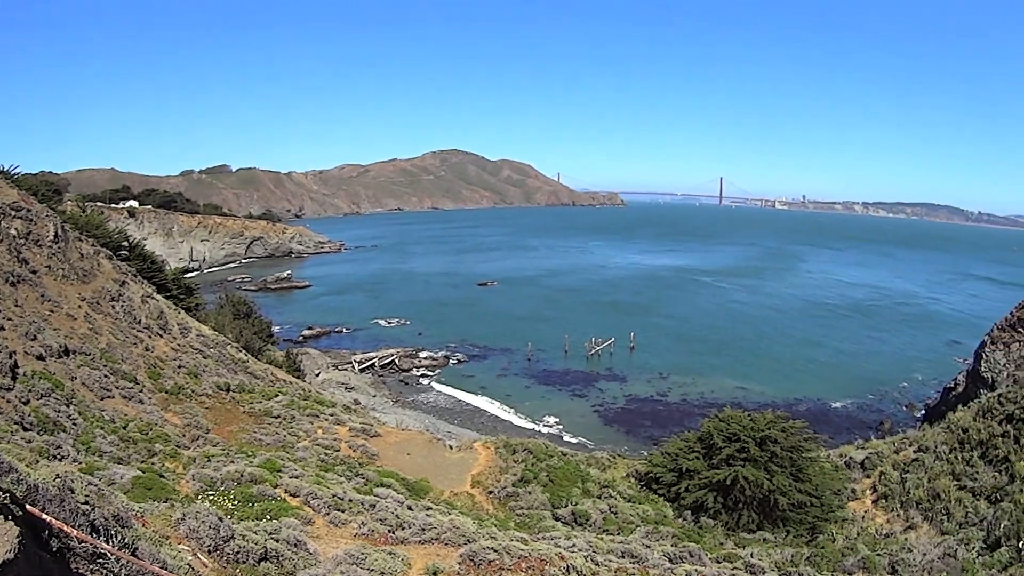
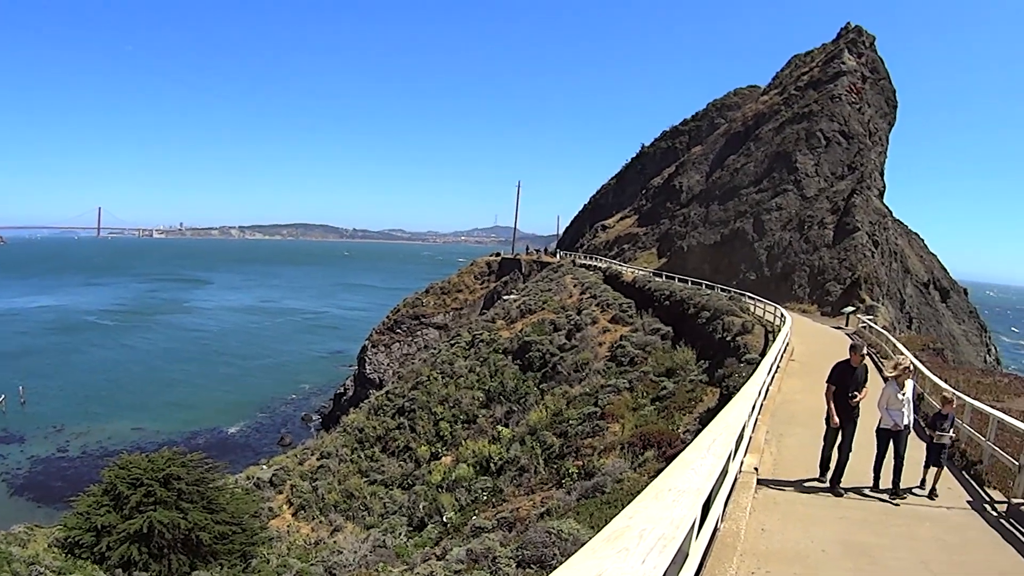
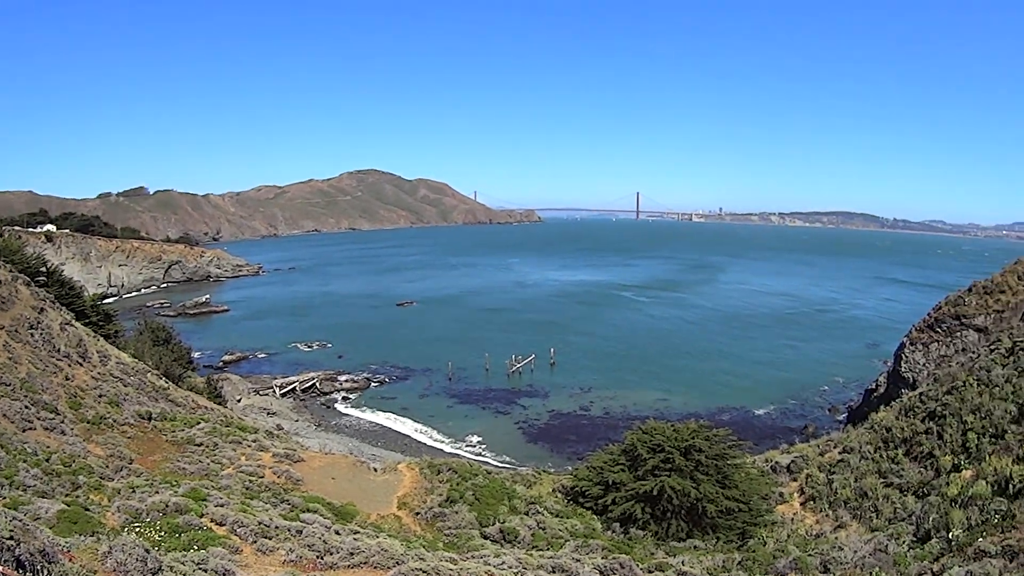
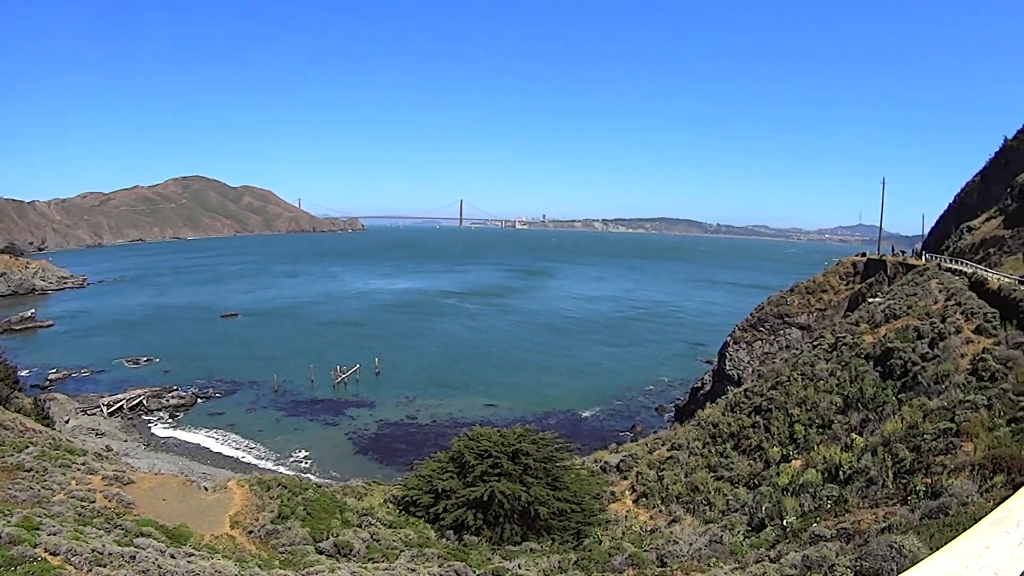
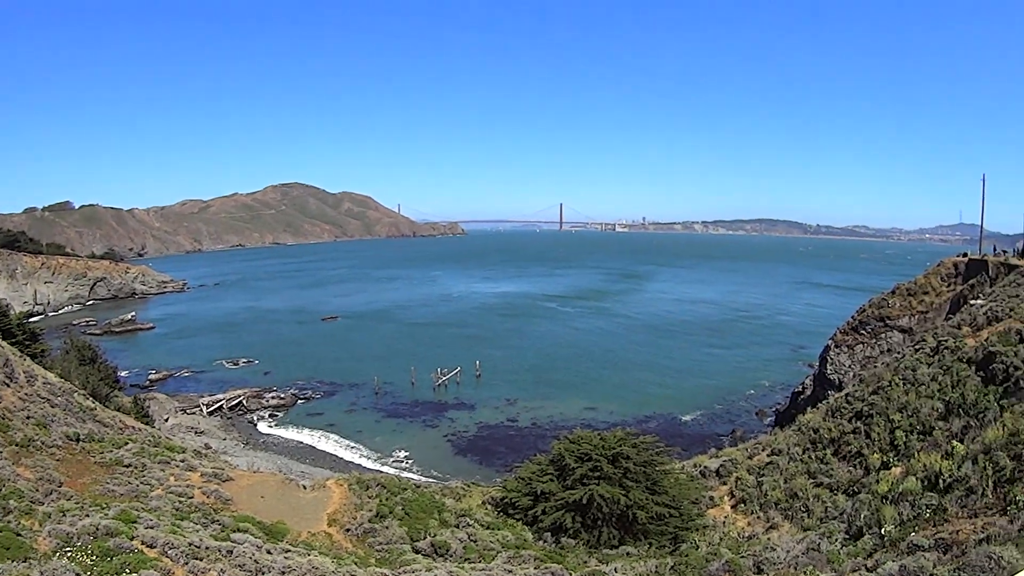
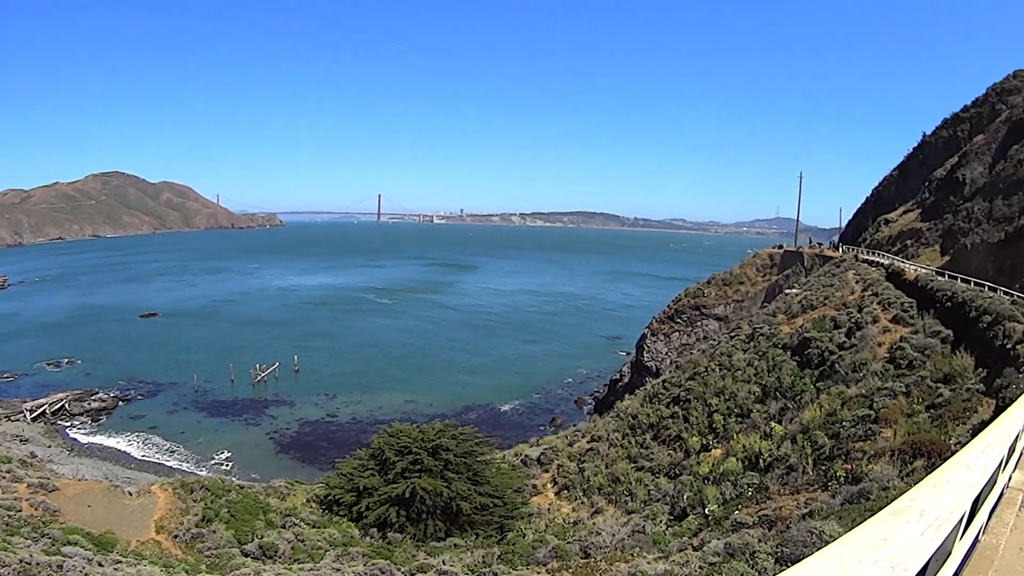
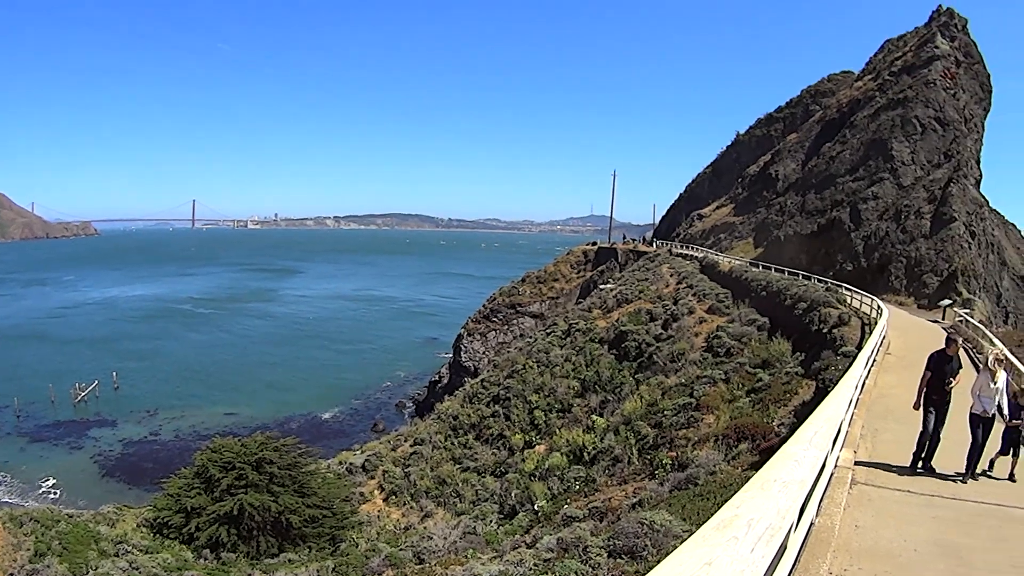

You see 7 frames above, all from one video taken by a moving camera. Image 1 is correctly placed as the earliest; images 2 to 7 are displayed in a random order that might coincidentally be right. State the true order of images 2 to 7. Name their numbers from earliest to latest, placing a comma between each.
3, 5, 4, 6, 7, 2
